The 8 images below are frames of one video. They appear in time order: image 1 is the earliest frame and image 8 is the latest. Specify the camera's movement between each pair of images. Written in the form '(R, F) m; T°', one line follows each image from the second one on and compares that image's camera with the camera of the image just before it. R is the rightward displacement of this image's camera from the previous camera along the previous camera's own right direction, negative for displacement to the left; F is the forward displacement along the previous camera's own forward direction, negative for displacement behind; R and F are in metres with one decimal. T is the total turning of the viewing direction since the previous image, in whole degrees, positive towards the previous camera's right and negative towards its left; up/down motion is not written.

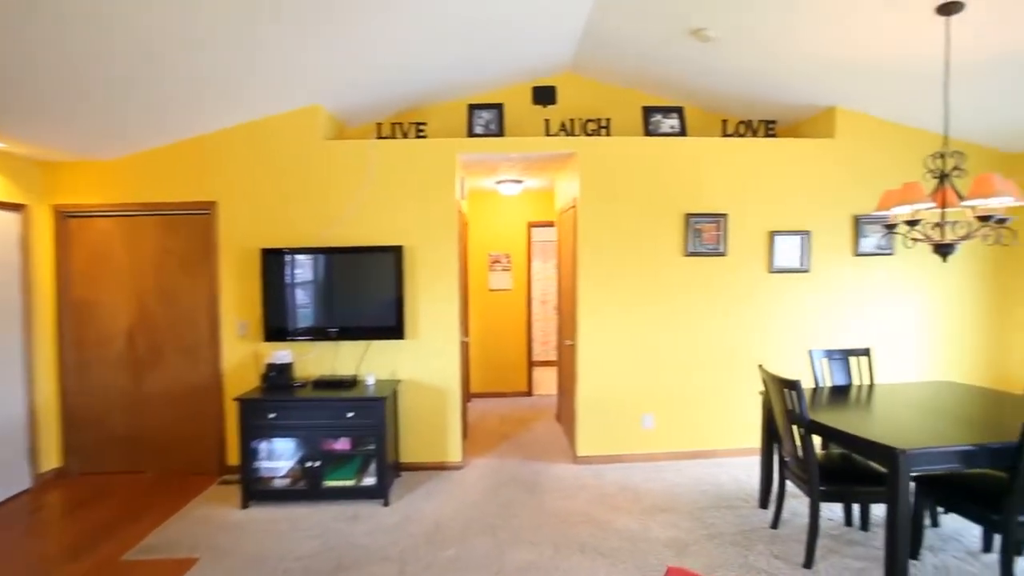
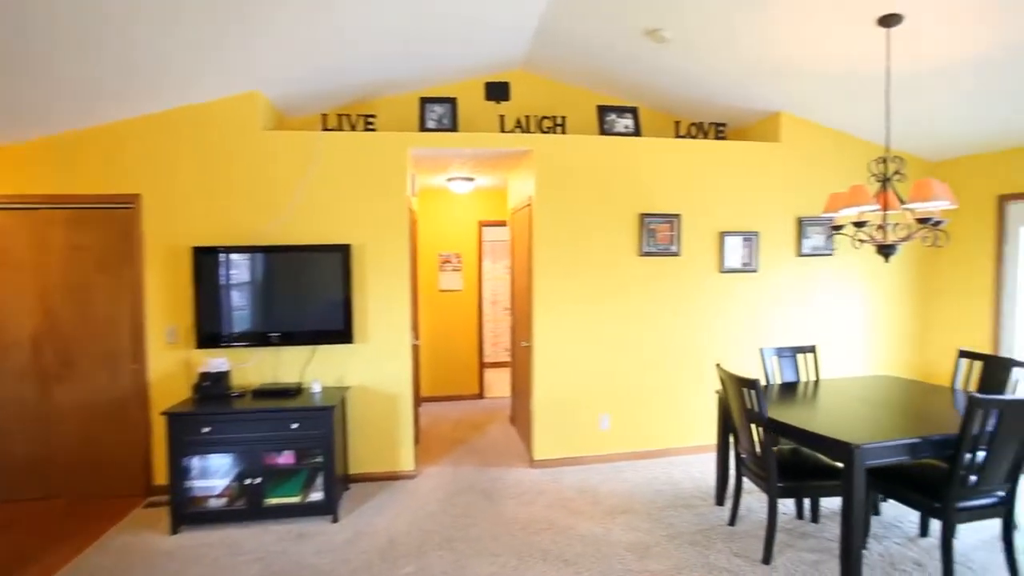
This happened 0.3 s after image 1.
(-0.1, +0.1) m; +6°
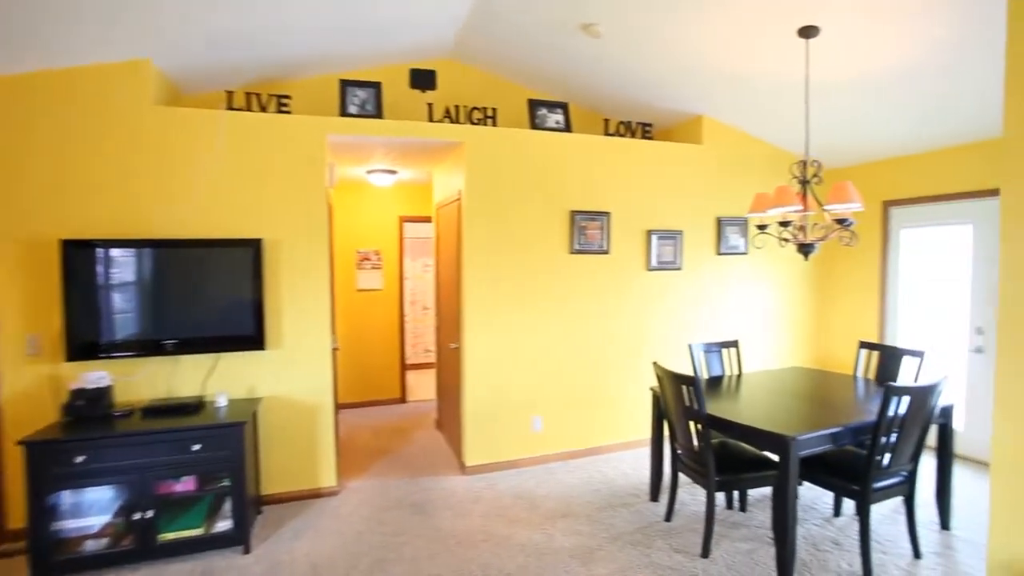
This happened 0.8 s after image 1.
(-0.1, +0.2) m; +10°
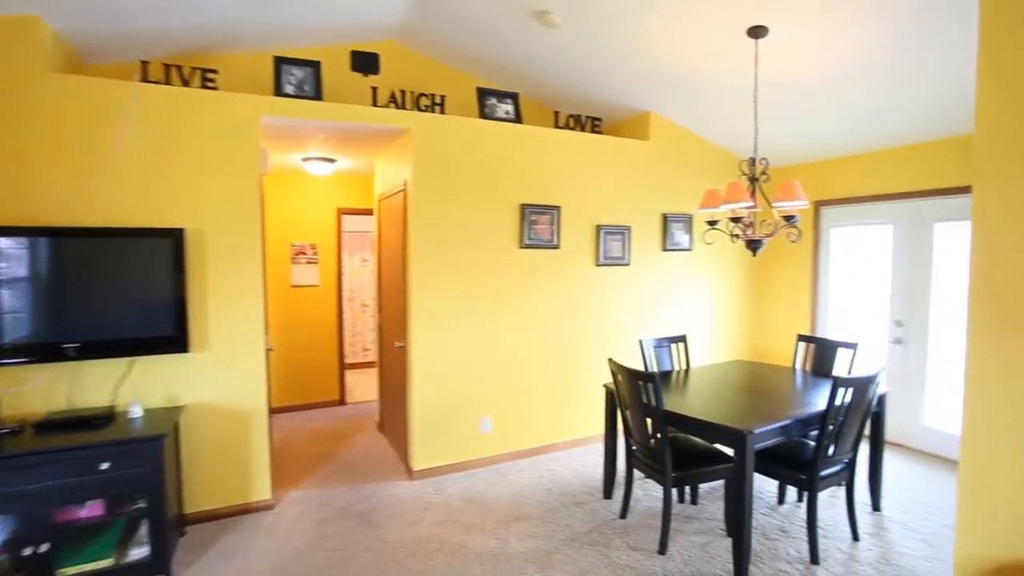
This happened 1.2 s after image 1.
(-0.1, +0.1) m; +7°
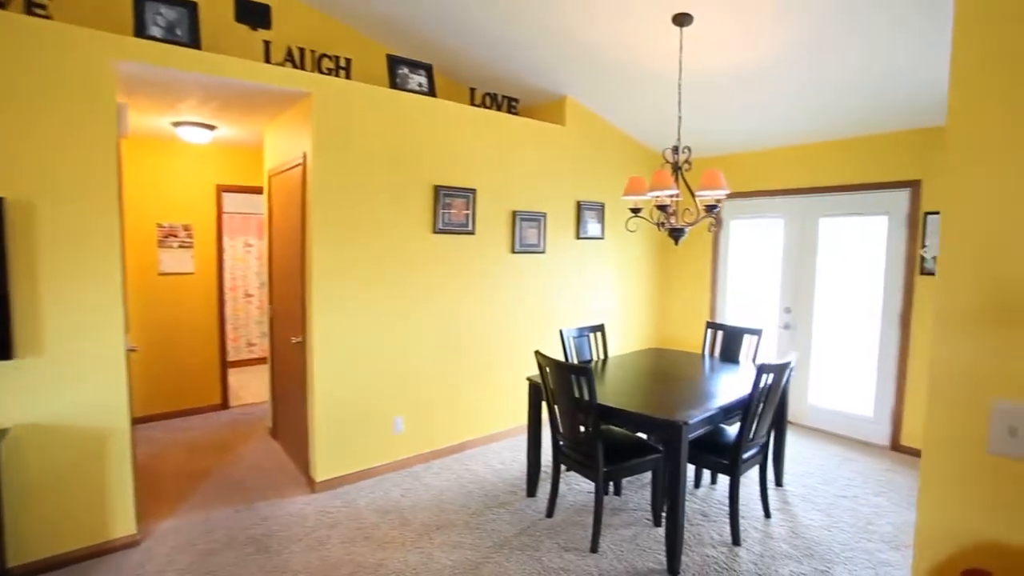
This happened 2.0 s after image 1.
(-0.1, +0.3) m; +12°
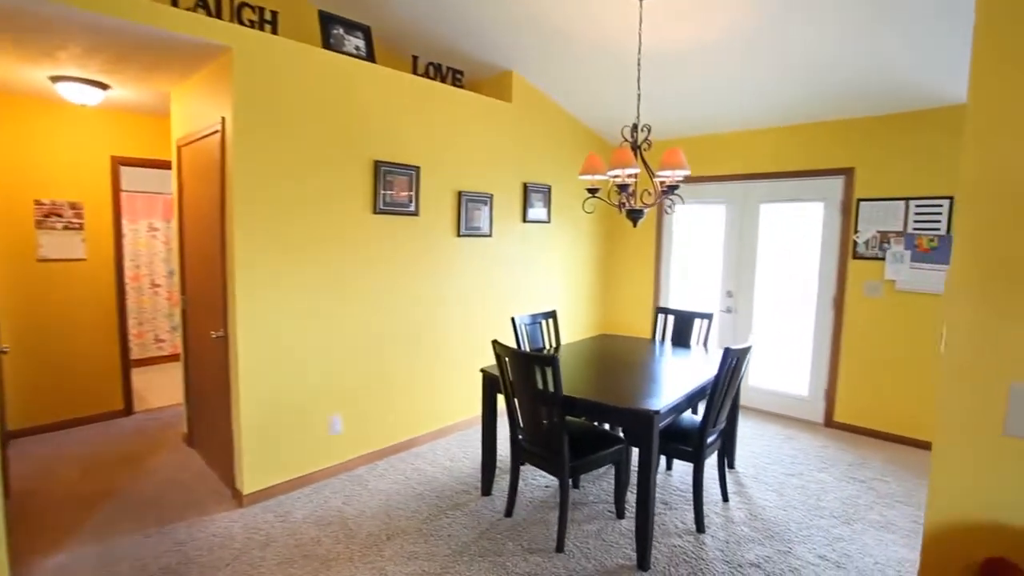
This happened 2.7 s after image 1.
(-0.1, +0.2) m; +8°
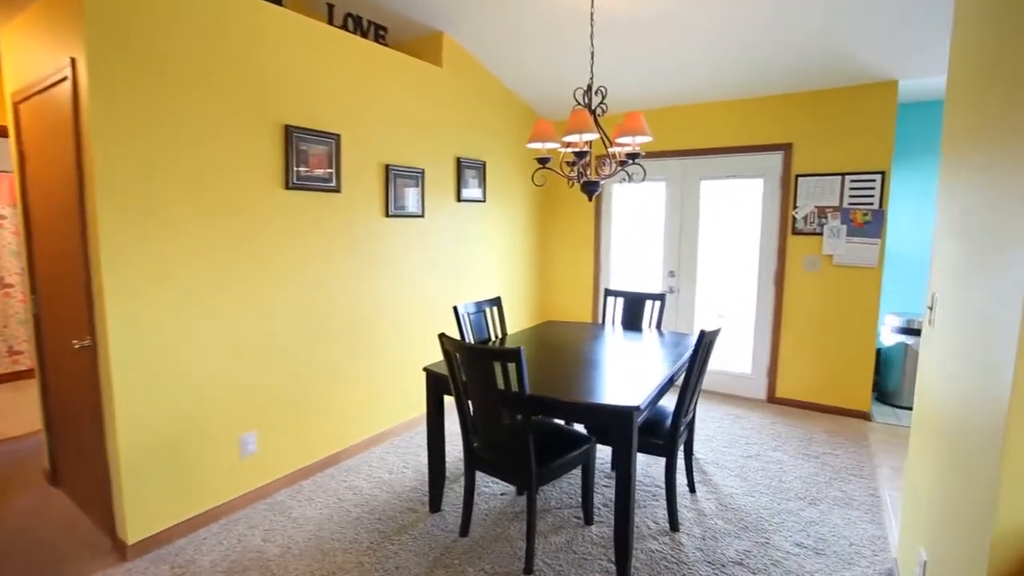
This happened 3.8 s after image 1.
(-0.1, +0.4) m; +9°
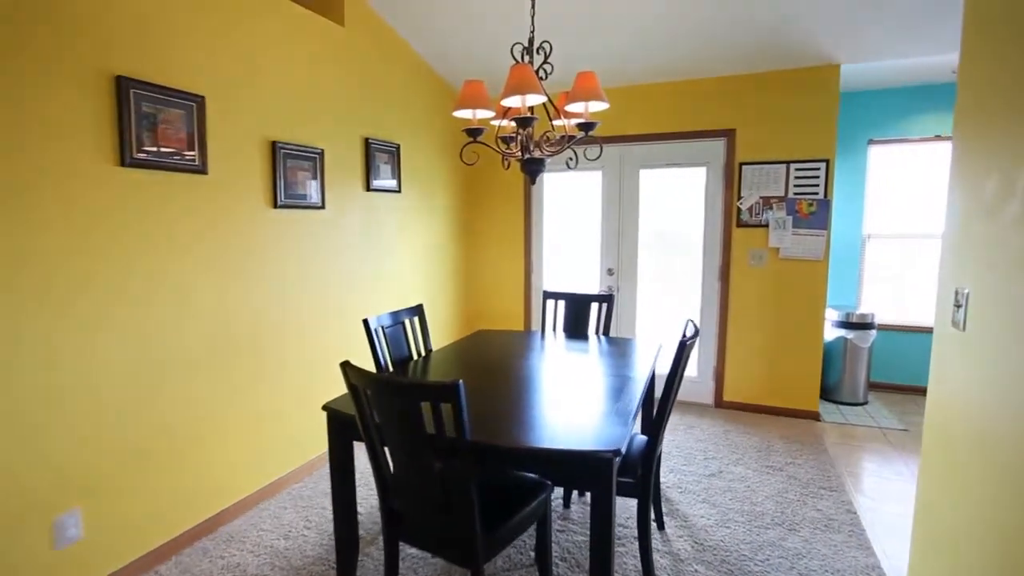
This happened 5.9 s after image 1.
(0.0, +0.6) m; +9°
